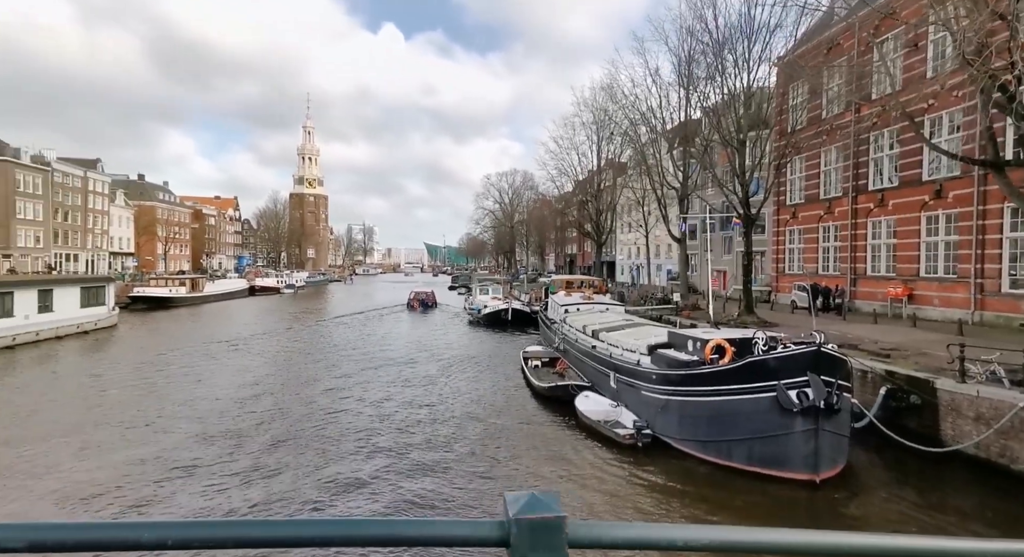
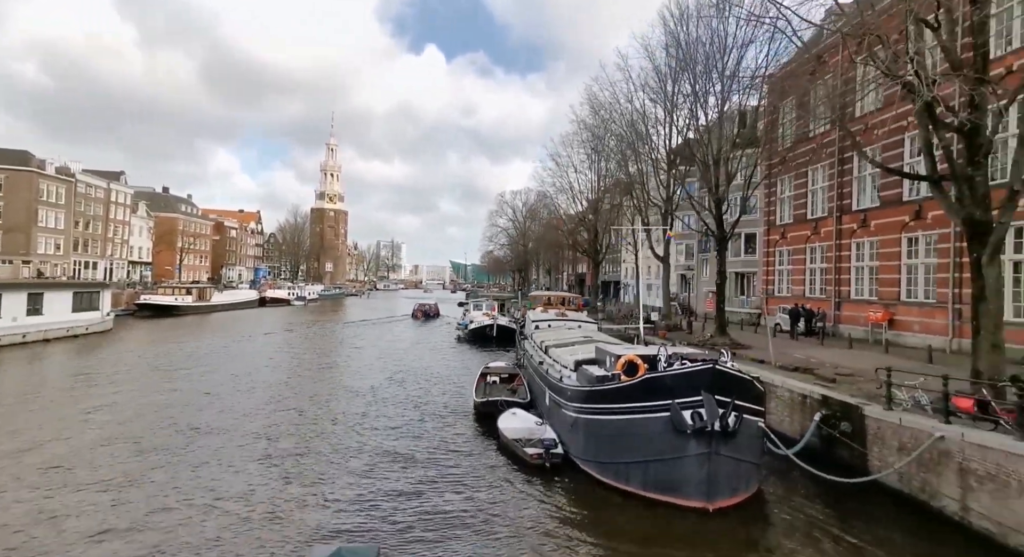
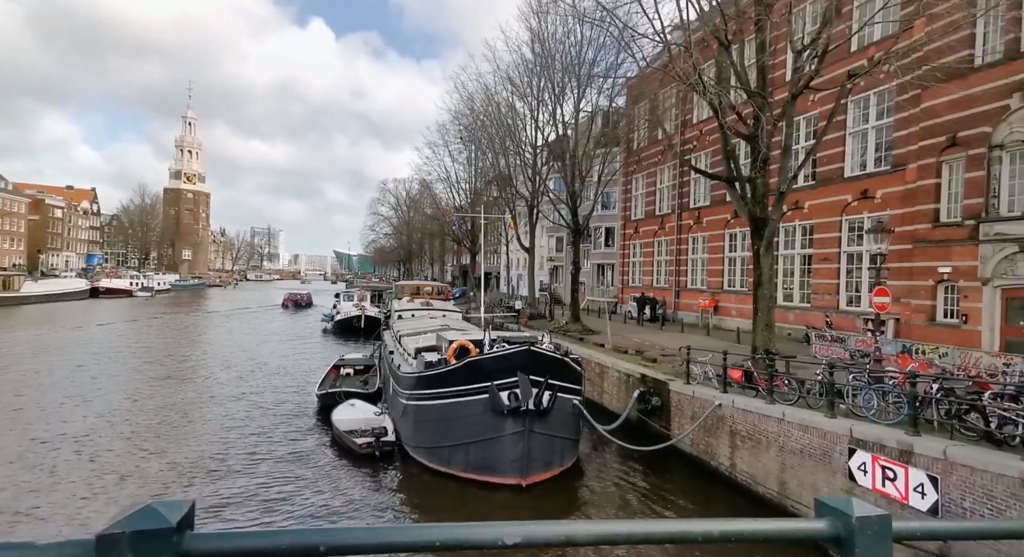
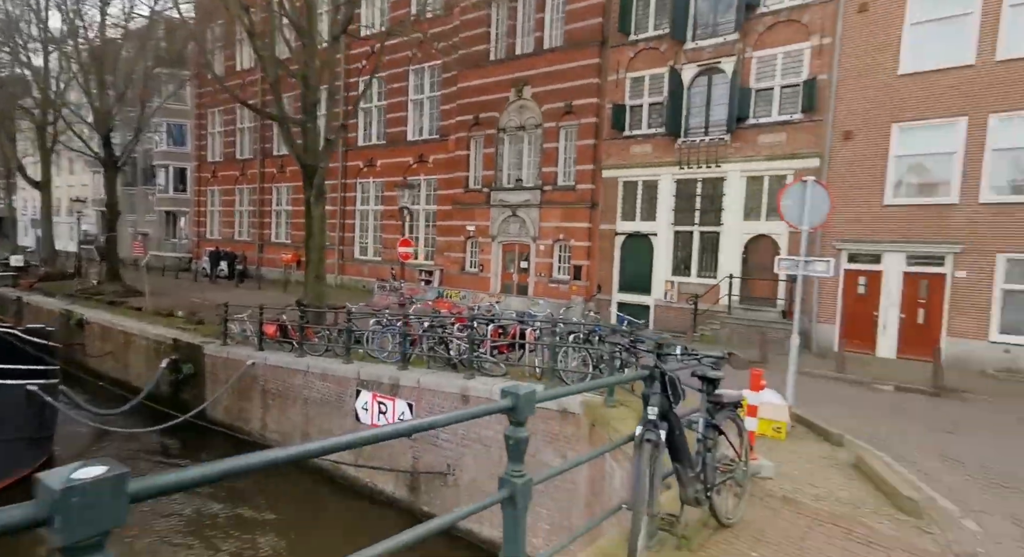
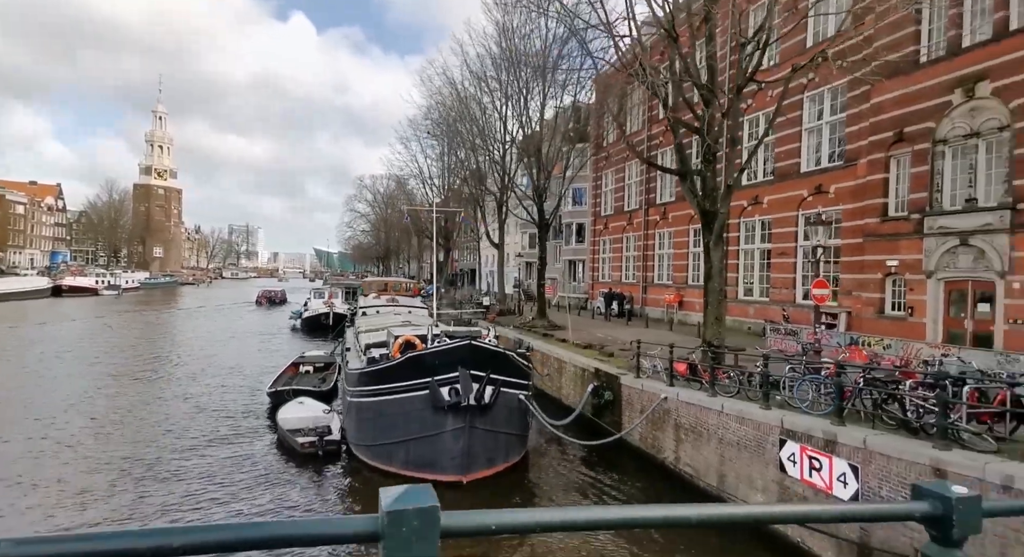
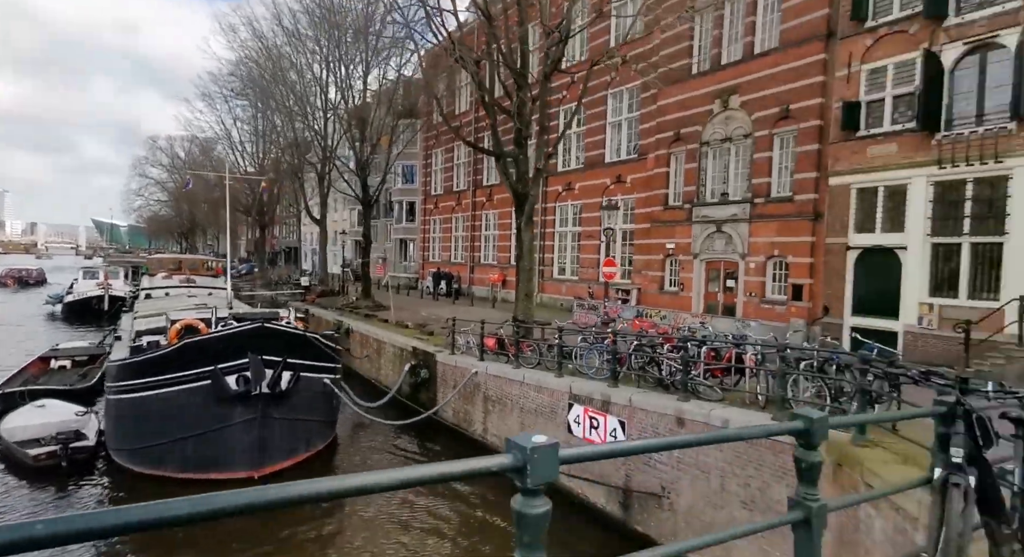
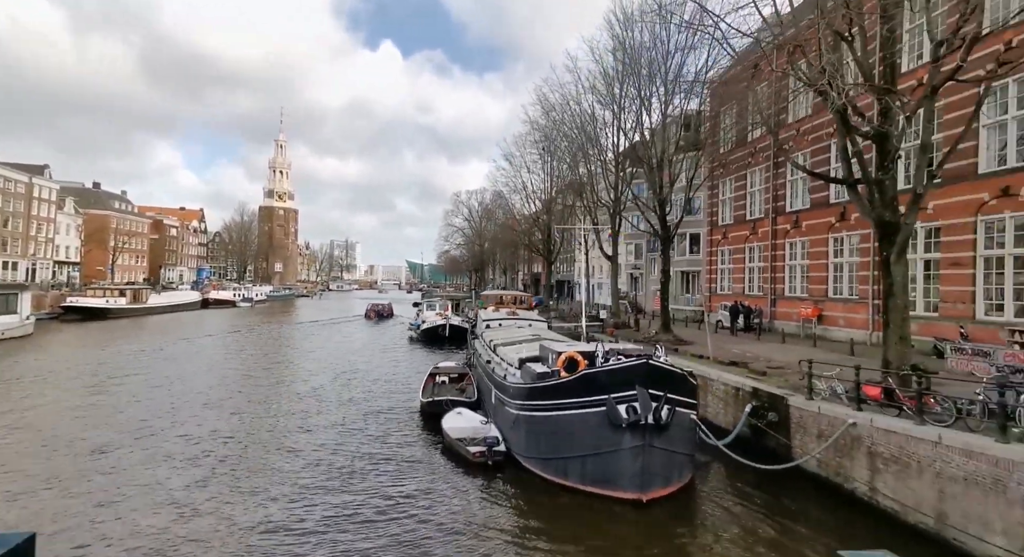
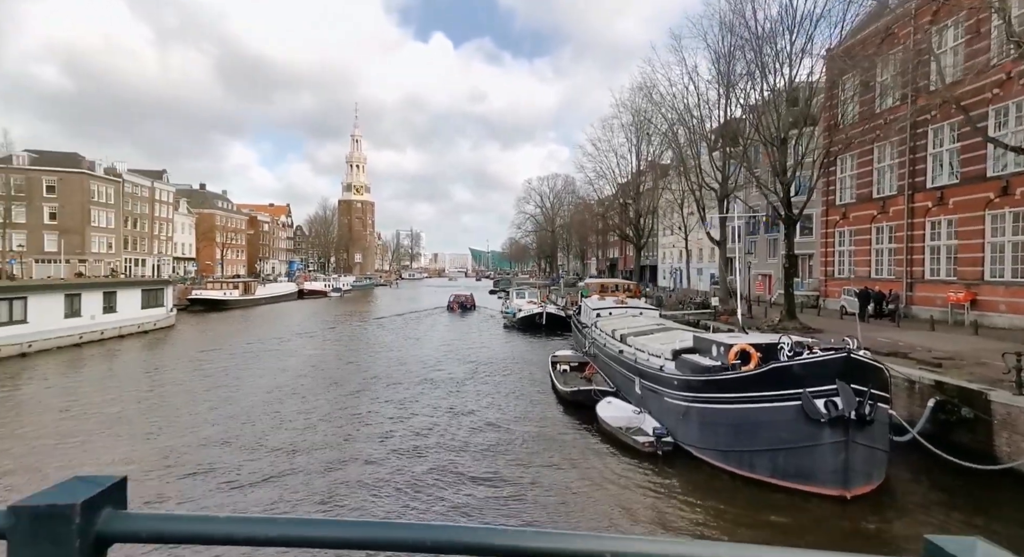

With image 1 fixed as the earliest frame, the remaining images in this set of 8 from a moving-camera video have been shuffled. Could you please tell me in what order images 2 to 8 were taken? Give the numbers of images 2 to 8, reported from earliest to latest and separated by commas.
8, 2, 7, 3, 5, 6, 4
